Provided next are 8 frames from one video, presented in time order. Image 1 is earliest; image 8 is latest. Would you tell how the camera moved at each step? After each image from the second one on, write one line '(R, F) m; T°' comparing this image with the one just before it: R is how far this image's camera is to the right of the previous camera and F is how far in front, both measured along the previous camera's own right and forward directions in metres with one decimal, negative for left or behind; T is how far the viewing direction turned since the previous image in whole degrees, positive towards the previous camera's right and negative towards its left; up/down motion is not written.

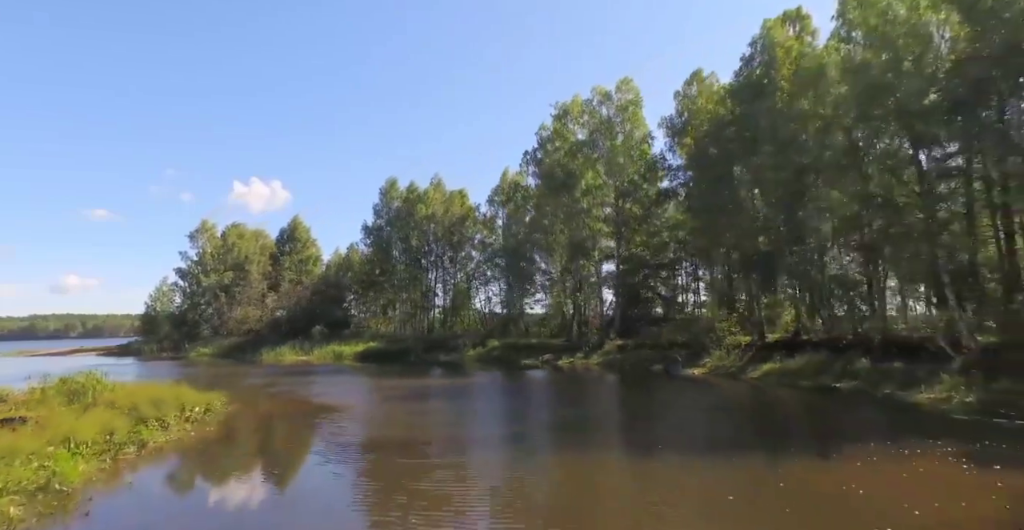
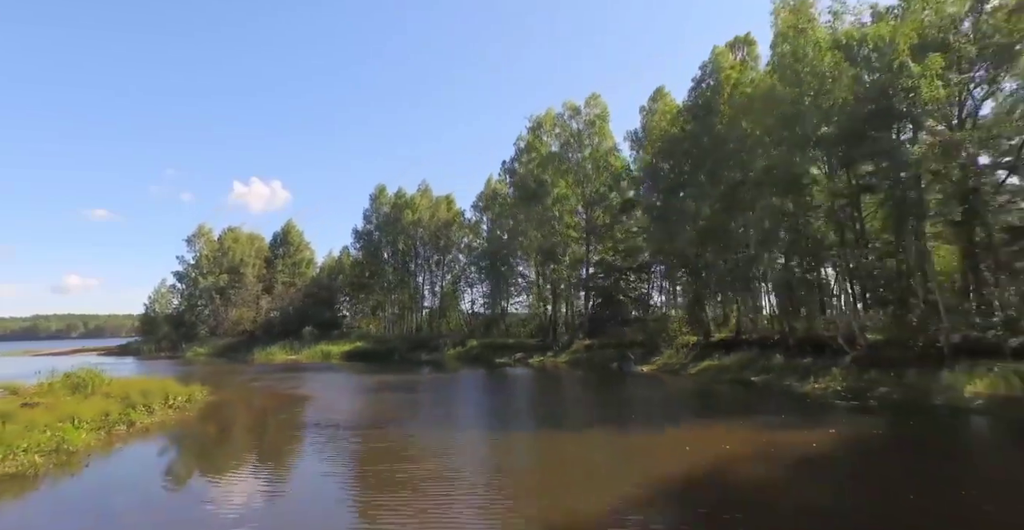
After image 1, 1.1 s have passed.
(+2.1, -3.0) m; 0°
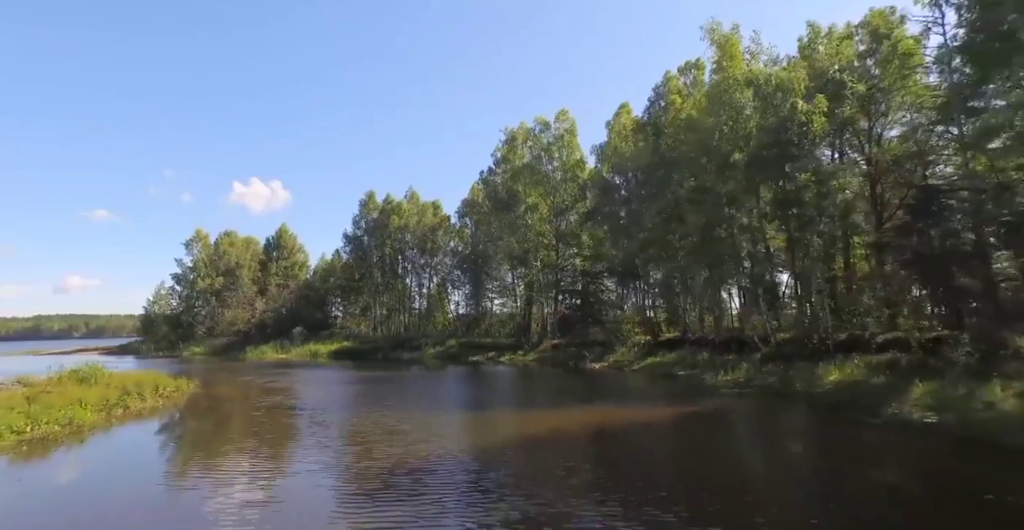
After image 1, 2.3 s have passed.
(+2.4, -3.4) m; 0°
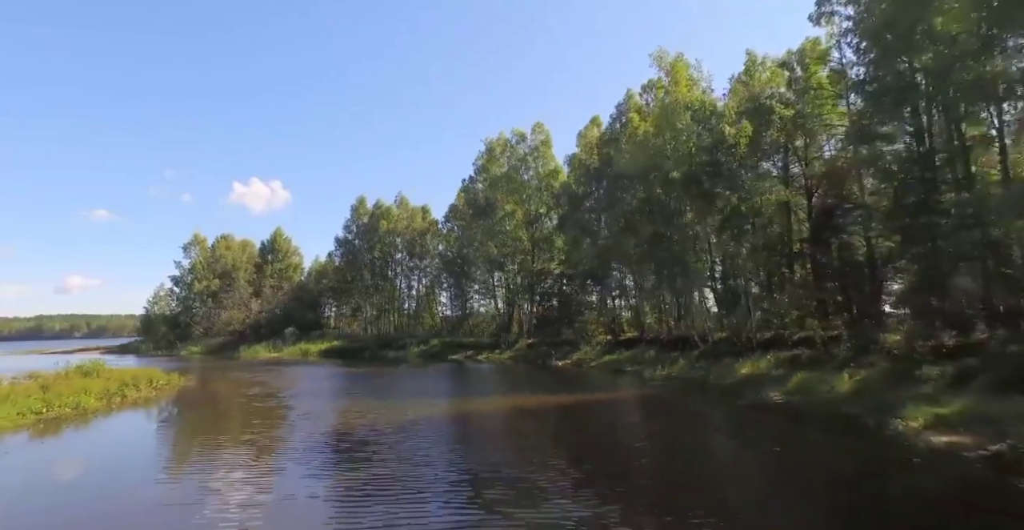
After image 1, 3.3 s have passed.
(+2.1, -3.0) m; 0°
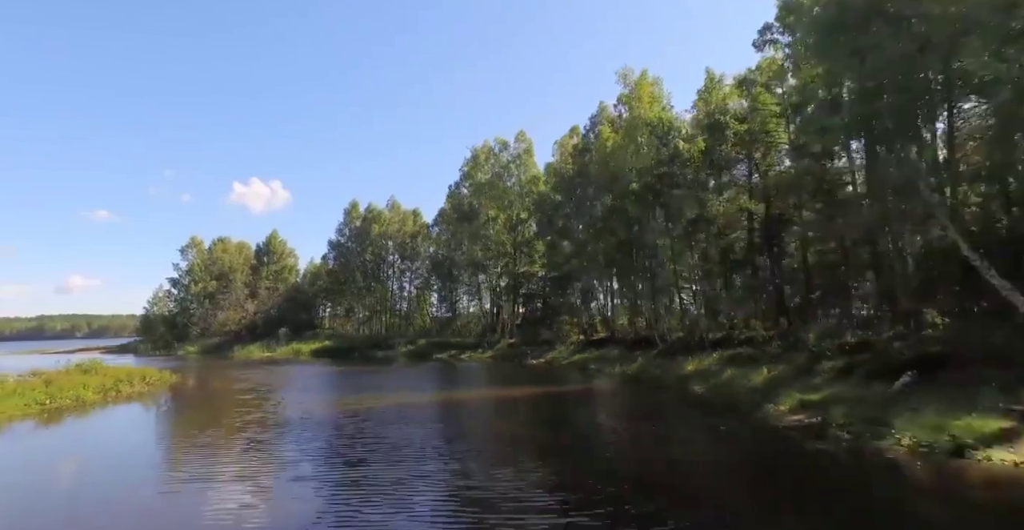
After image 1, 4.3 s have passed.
(+1.7, -2.2) m; 0°
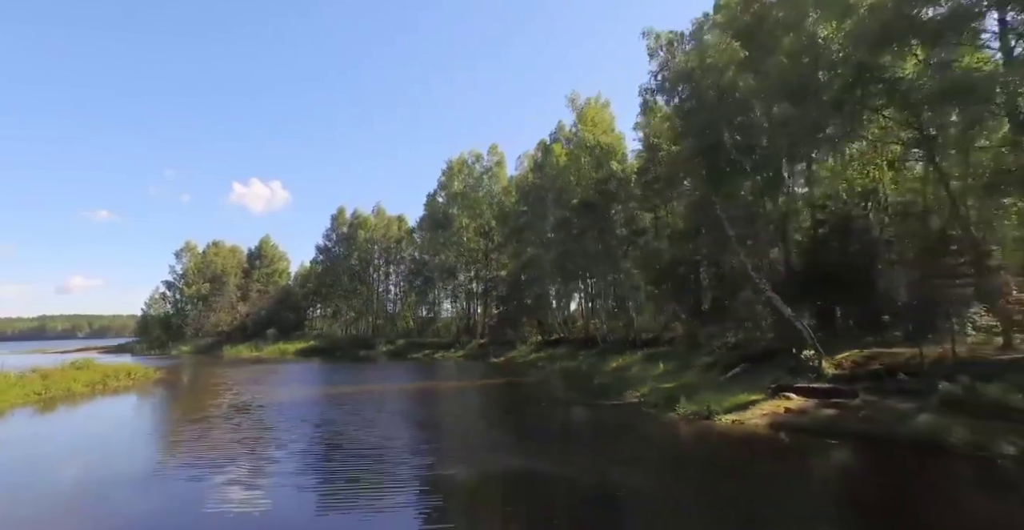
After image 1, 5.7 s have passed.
(+3.0, -3.6) m; 0°
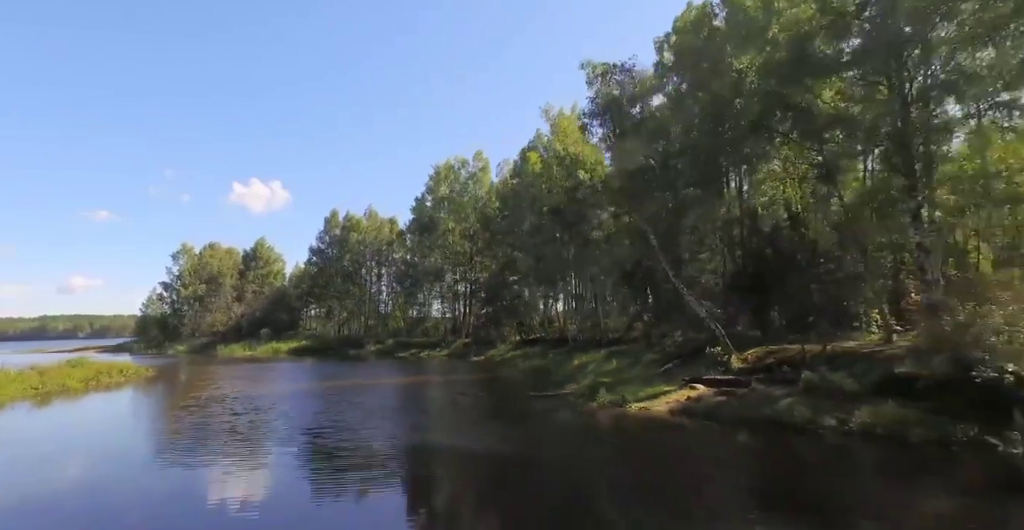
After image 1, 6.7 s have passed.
(+1.8, -2.1) m; 0°
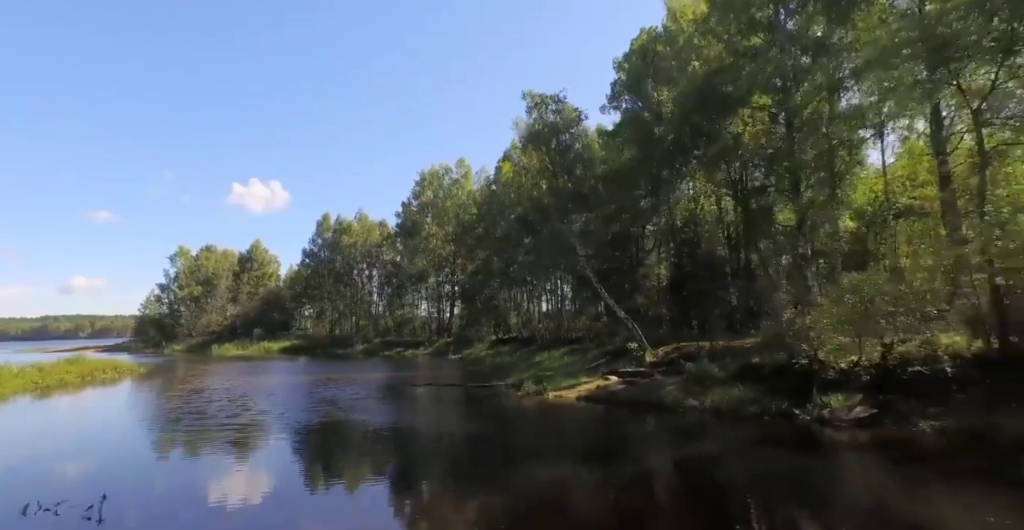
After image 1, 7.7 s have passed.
(+2.2, -2.7) m; 0°
